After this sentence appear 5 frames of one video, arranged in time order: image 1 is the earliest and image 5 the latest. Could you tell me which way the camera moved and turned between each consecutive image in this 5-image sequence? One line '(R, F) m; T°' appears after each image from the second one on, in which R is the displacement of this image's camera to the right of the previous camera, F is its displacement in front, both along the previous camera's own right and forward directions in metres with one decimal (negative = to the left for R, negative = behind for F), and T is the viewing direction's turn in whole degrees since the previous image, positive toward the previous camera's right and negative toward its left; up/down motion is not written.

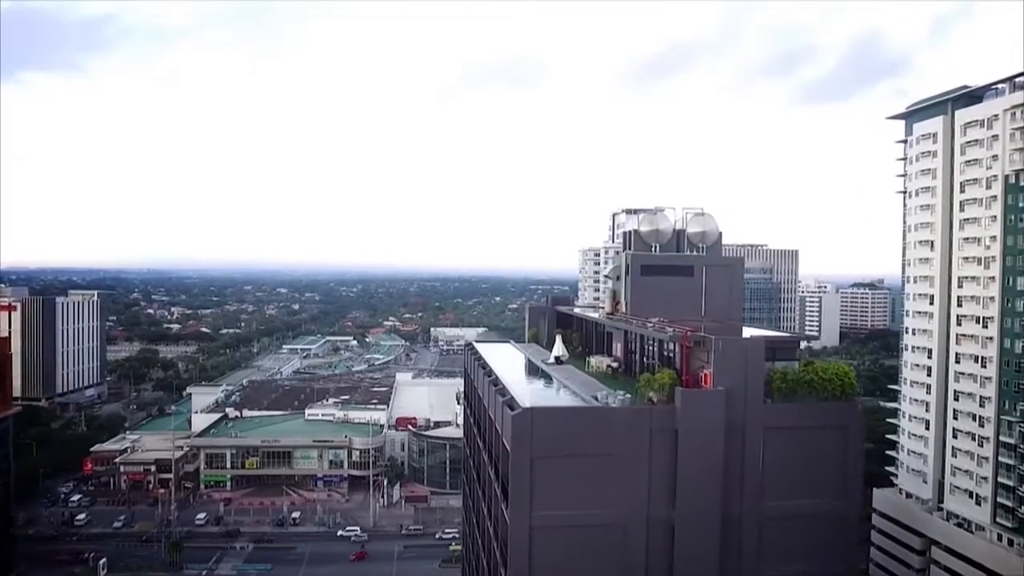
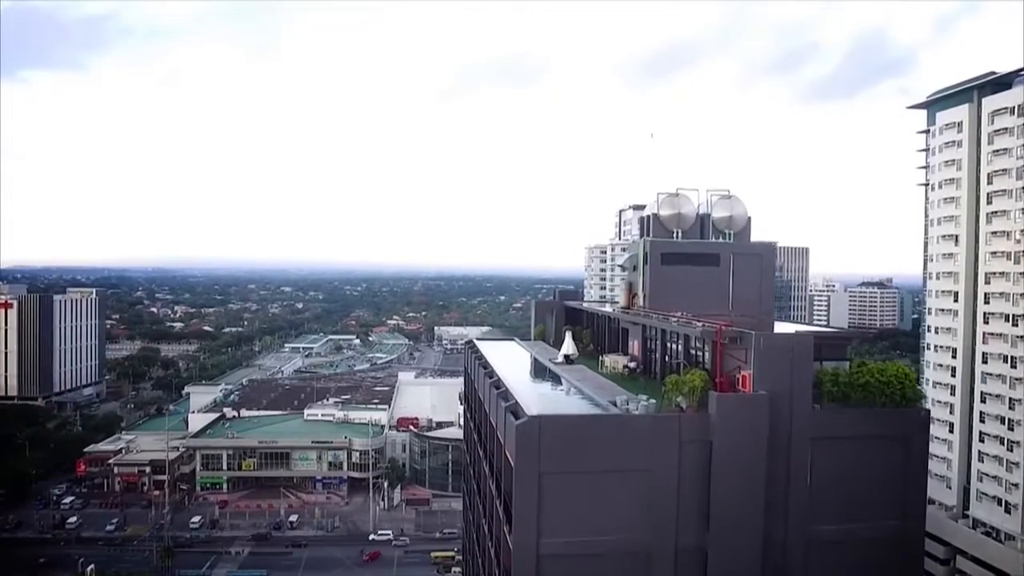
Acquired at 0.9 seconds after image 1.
(0.0, +0.6) m; 0°
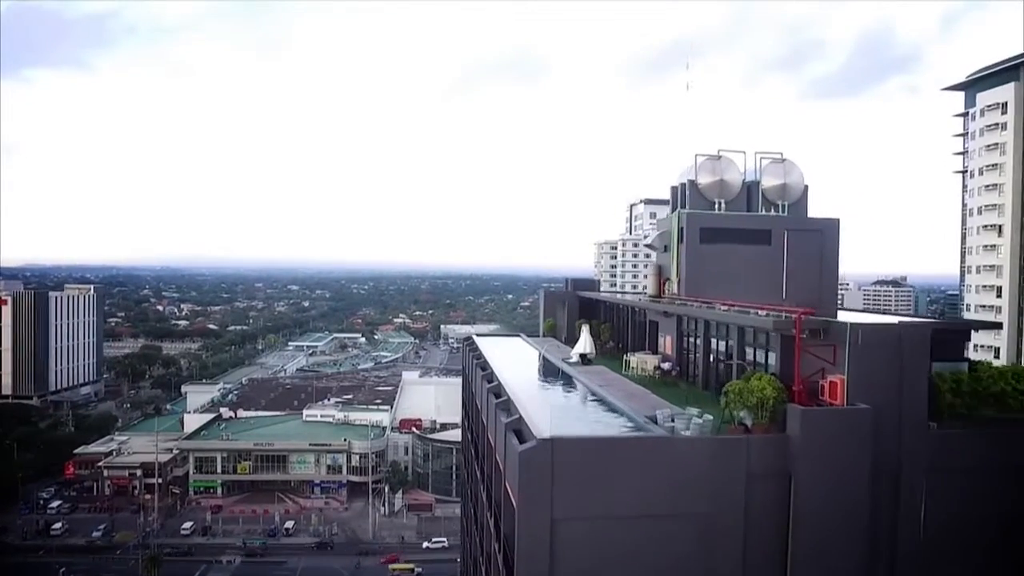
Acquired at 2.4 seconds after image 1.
(0.0, +1.0) m; -1°
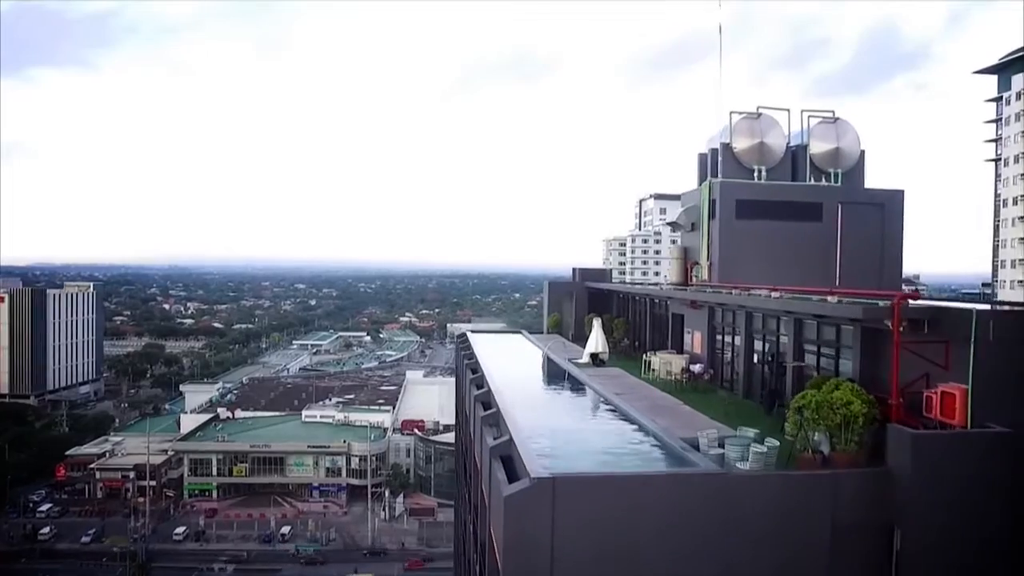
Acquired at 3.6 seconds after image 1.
(+0.1, +0.8) m; -1°
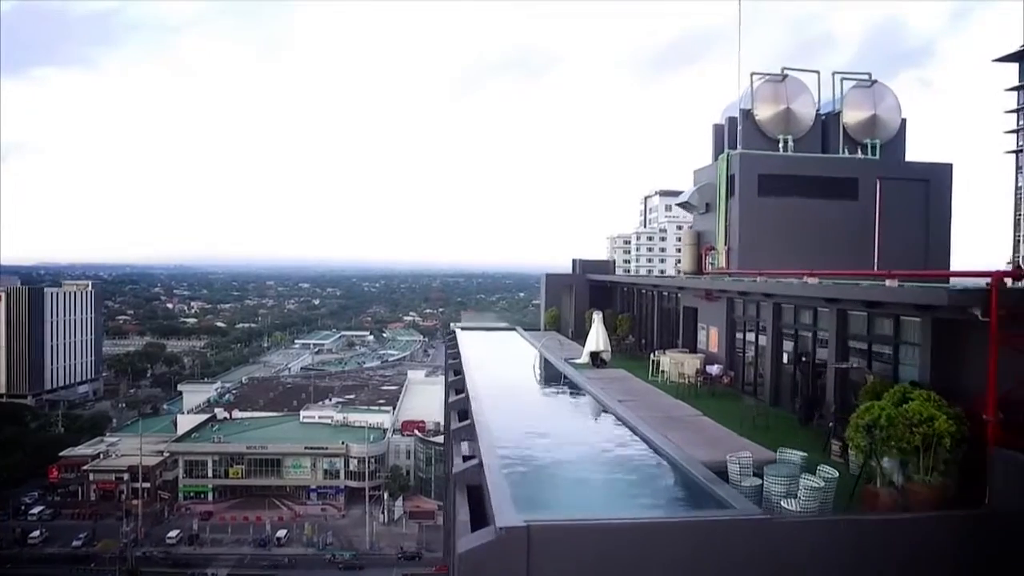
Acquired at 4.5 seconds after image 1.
(+0.1, +0.5) m; 0°
